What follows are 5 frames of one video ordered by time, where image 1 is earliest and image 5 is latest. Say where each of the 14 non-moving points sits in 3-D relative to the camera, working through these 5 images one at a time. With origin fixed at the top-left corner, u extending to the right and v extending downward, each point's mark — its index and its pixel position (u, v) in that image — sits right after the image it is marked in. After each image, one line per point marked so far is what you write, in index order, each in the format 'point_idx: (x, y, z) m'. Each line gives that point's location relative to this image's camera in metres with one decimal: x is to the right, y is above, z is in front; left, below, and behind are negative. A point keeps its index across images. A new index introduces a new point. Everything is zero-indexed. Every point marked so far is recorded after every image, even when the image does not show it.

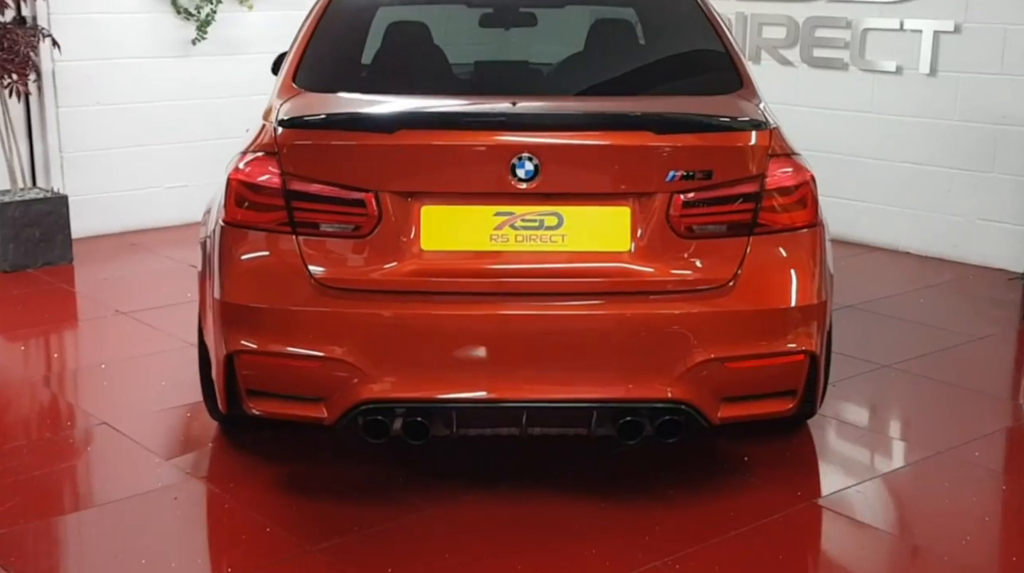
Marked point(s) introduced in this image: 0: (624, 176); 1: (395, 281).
0: (+0.2, +0.2, +2.7) m
1: (-0.2, 0.0, +2.7) m
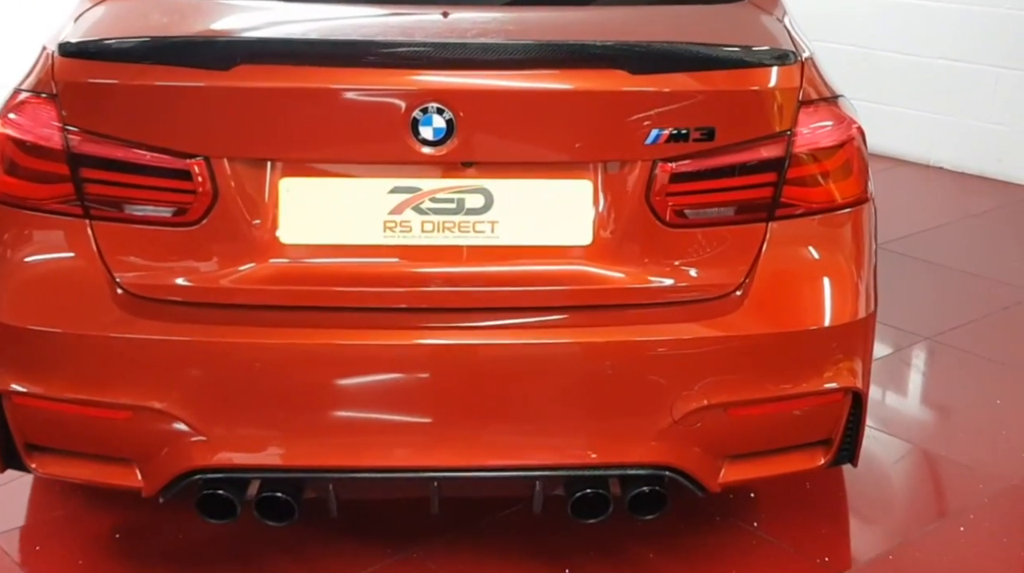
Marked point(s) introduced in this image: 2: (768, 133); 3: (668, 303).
0: (+0.1, +0.2, +1.8) m
1: (-0.4, 0.0, +1.8) m
2: (+0.4, +0.2, +1.9) m
3: (+0.2, 0.0, +1.9) m
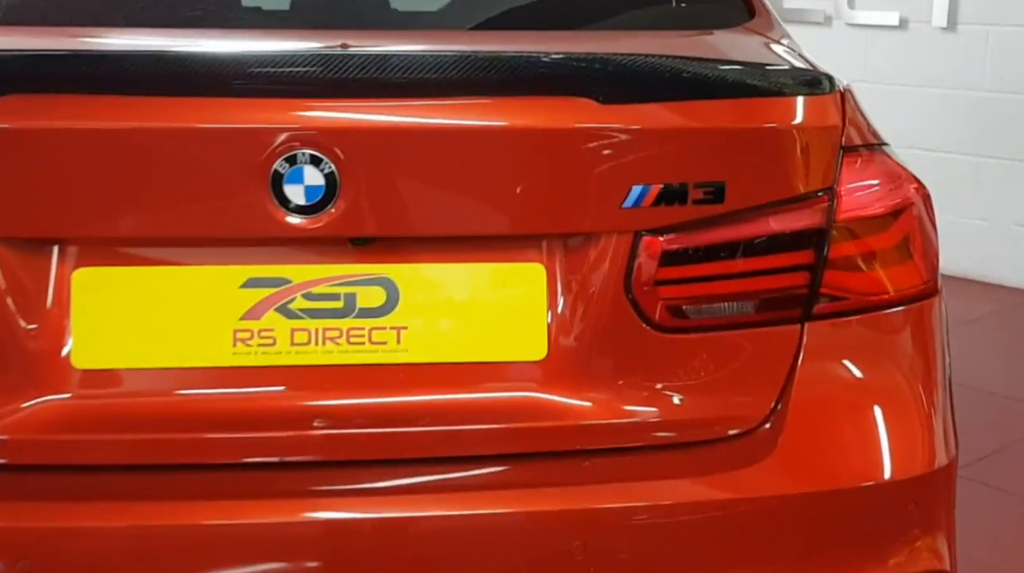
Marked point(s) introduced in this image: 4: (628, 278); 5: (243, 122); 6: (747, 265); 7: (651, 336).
0: (0.0, +0.1, +1.2) m
1: (-0.5, -0.1, +1.2) m
2: (+0.3, +0.1, +1.3) m
3: (+0.1, -0.2, +1.3) m
4: (+0.1, 0.0, +1.2) m
5: (-0.2, +0.1, +1.2) m
6: (+0.2, 0.0, +1.3) m
7: (+0.1, 0.0, +1.3) m
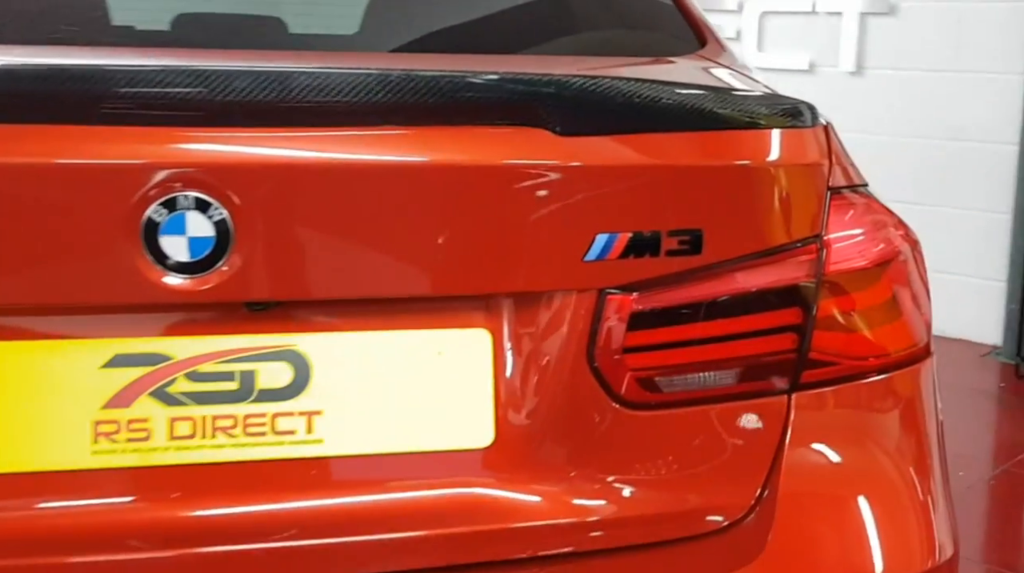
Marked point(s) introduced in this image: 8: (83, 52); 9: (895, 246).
0: (0.0, 0.0, +1.0) m
1: (-0.5, -0.2, +0.9) m
2: (+0.2, 0.0, +1.1) m
3: (+0.1, -0.2, +1.0) m
4: (+0.1, 0.0, +1.0) m
5: (-0.3, +0.1, +0.9) m
6: (+0.2, 0.0, +1.1) m
7: (+0.1, -0.1, +1.0) m
8: (-0.4, +0.2, +1.1) m
9: (+0.4, 0.0, +1.2) m
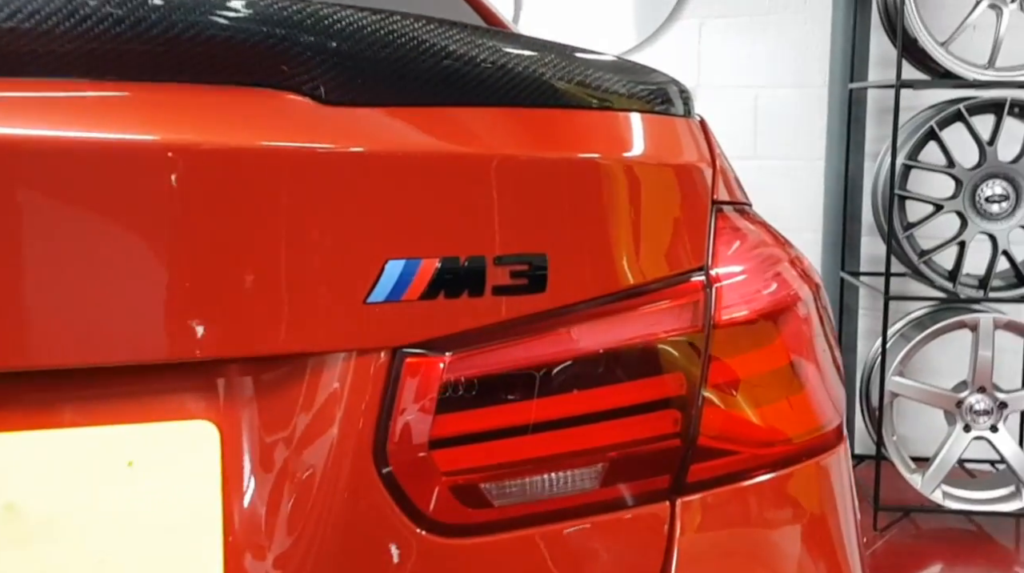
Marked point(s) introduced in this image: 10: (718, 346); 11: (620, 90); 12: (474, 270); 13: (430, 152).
0: (-0.2, 0.0, +0.6) m
1: (-0.6, -0.2, +0.4) m
2: (+0.1, 0.0, +0.8) m
3: (0.0, -0.2, +0.7) m
4: (-0.1, -0.1, +0.7) m
5: (-0.4, +0.1, +0.5) m
6: (0.0, -0.1, +0.7) m
7: (0.0, -0.1, +0.7) m
8: (-0.5, +0.1, +0.7) m
9: (+0.2, 0.0, +0.9) m
10: (+0.1, 0.0, +0.8) m
11: (+0.1, +0.1, +0.8) m
12: (0.0, 0.0, +0.7) m
13: (0.0, +0.1, +0.7) m
